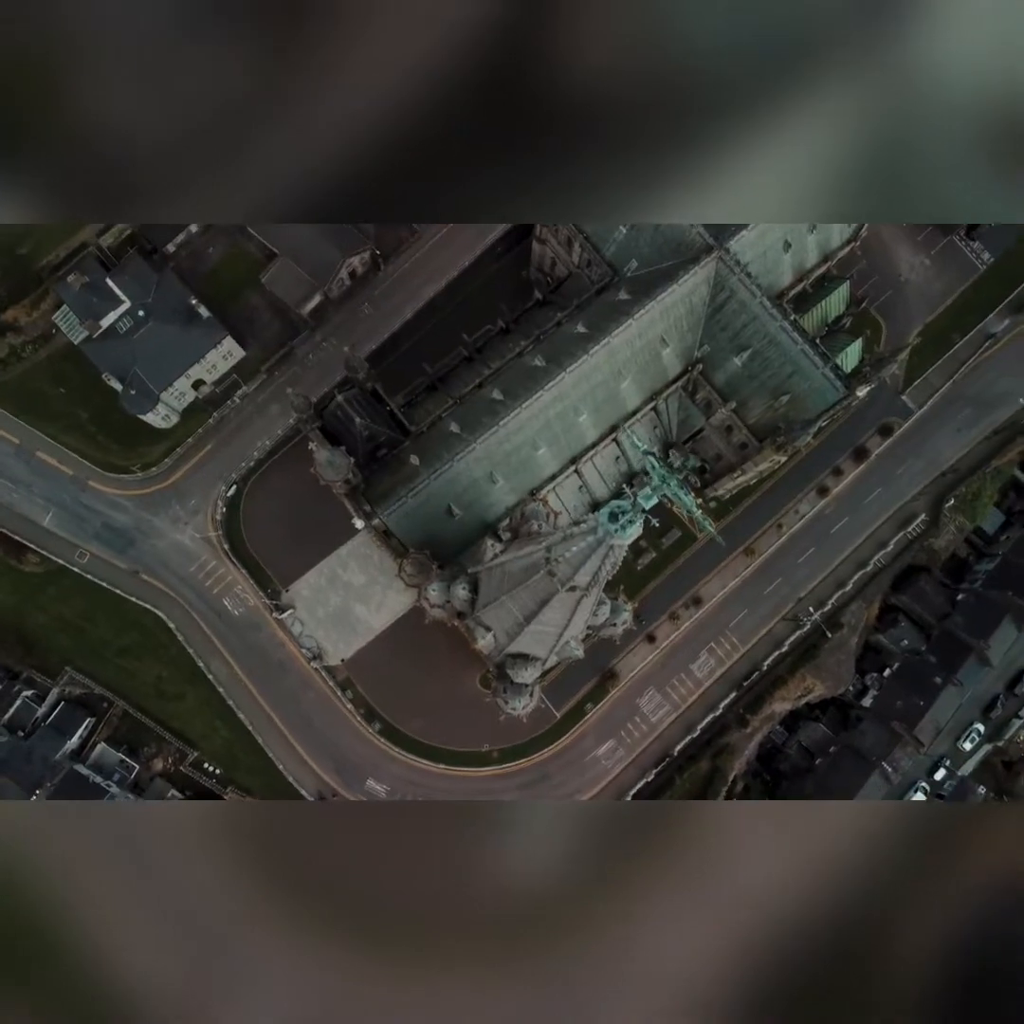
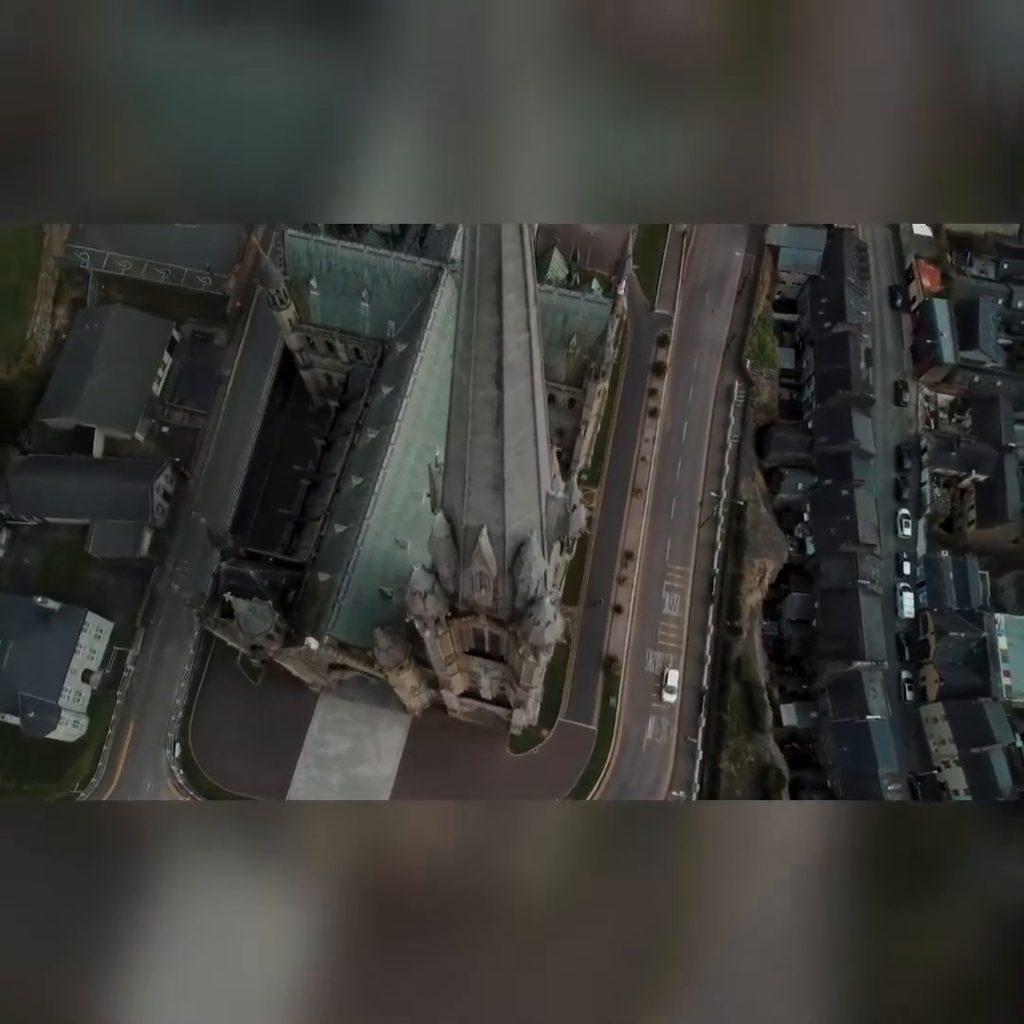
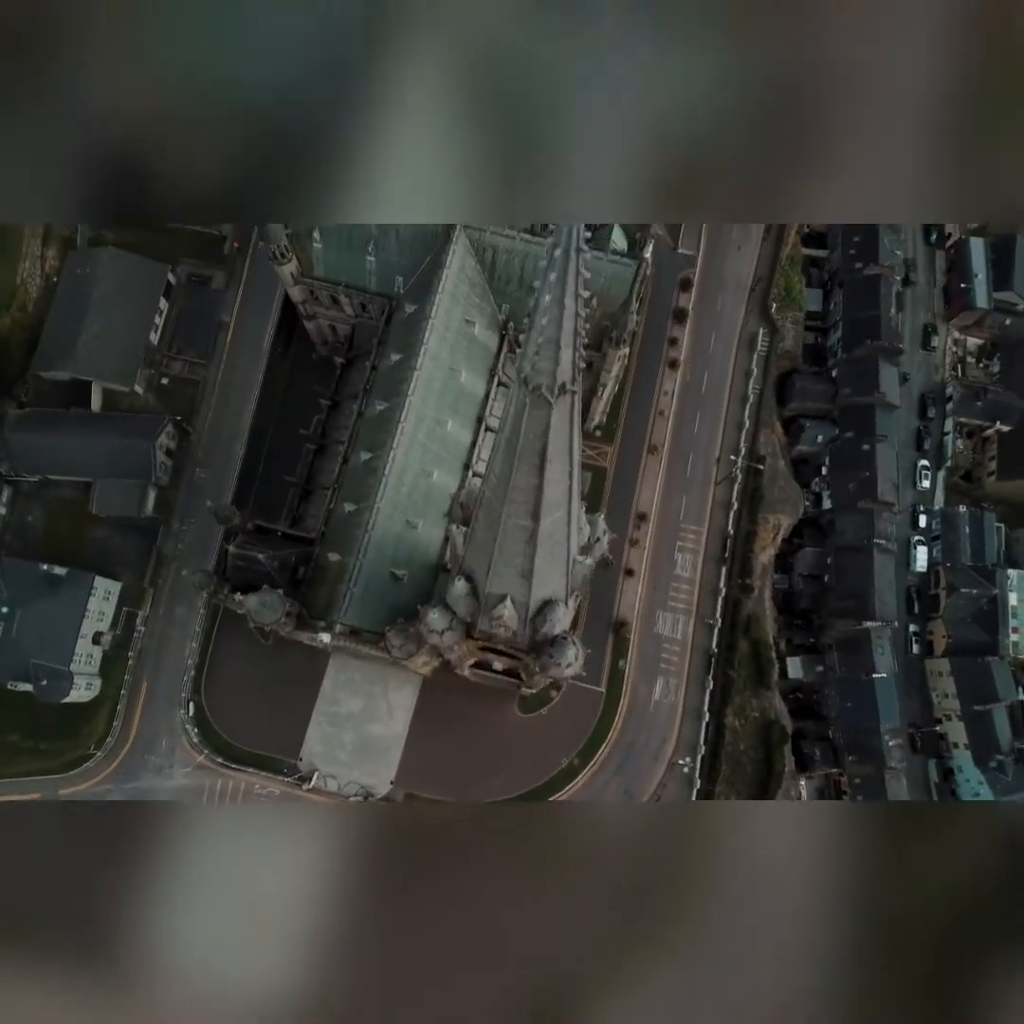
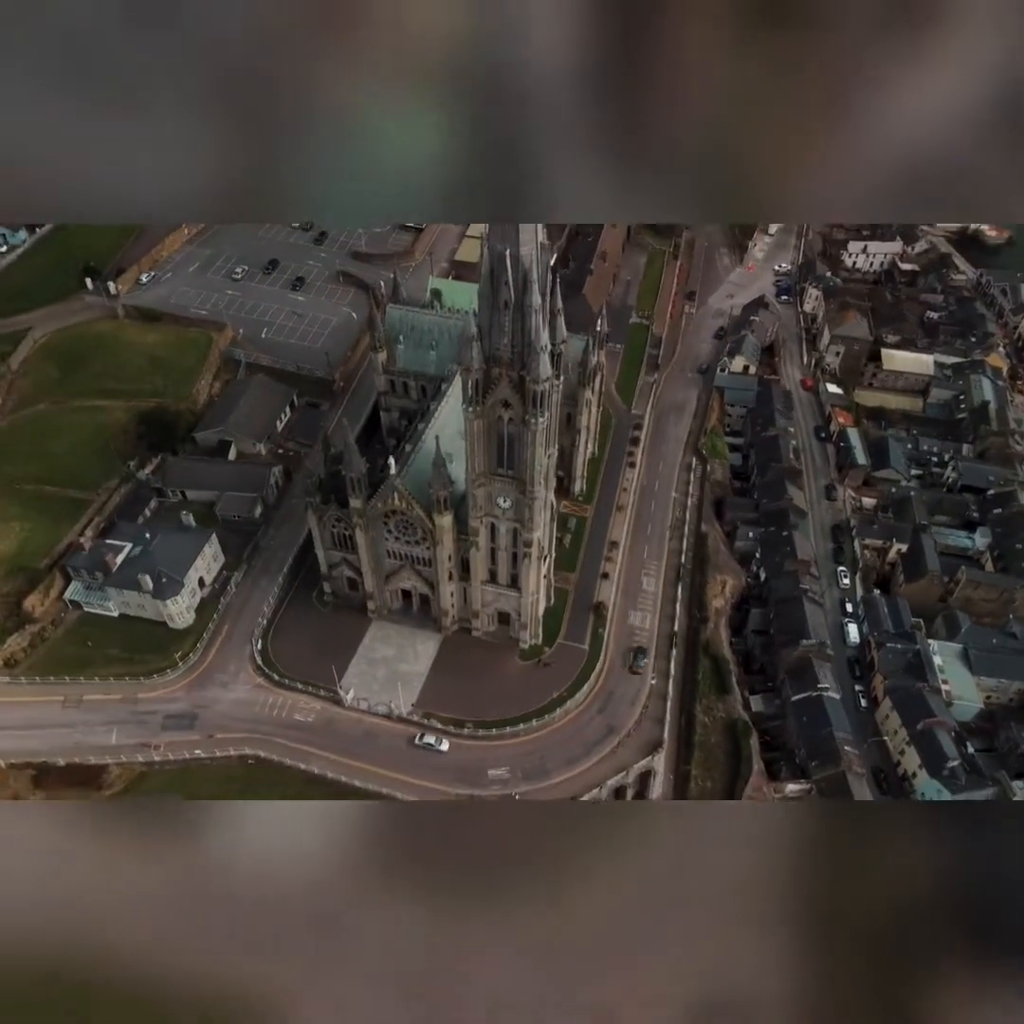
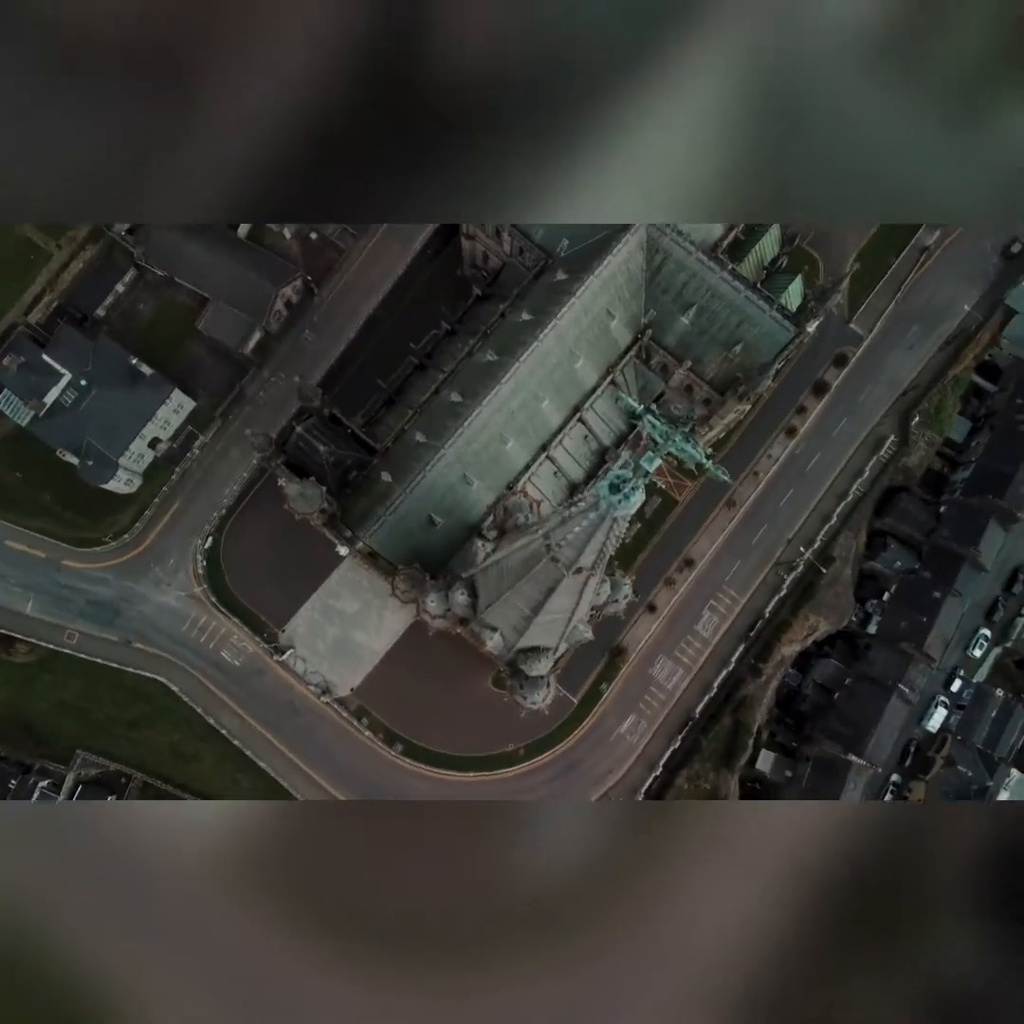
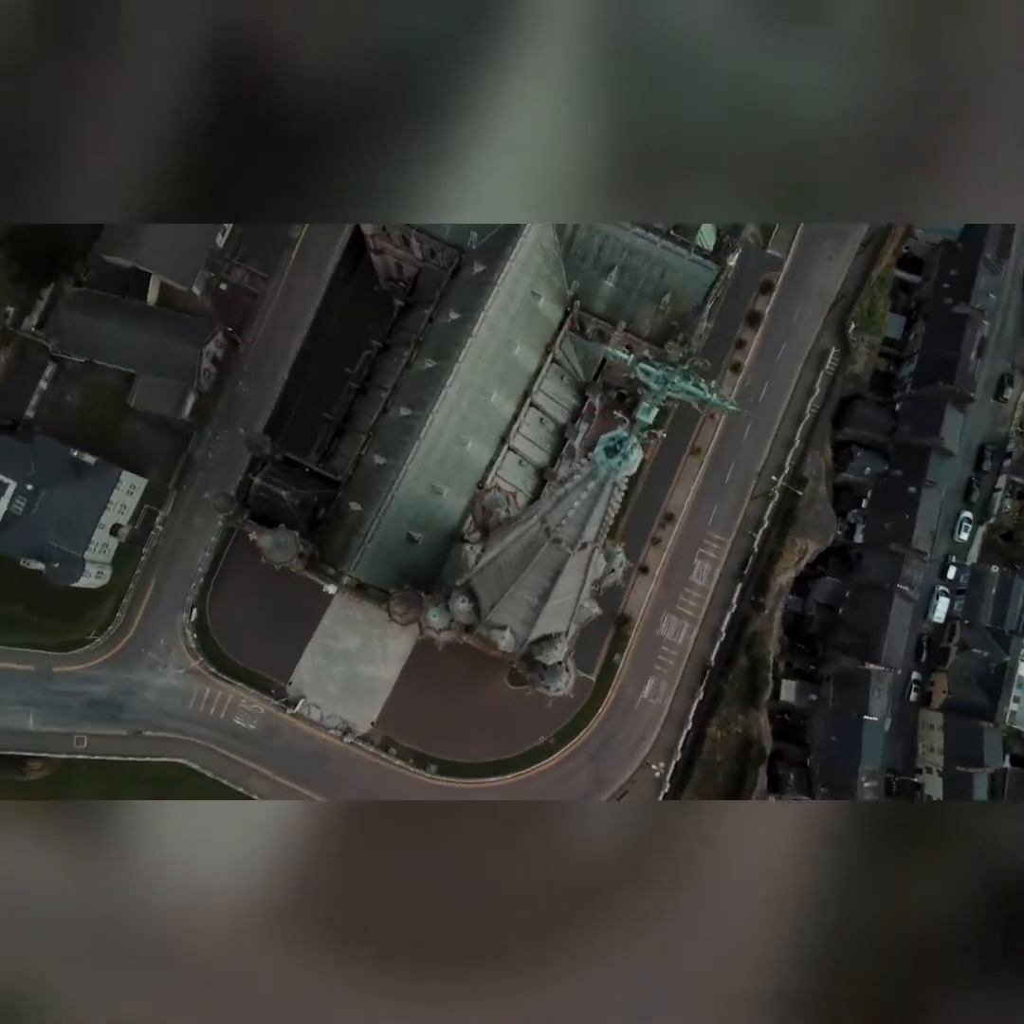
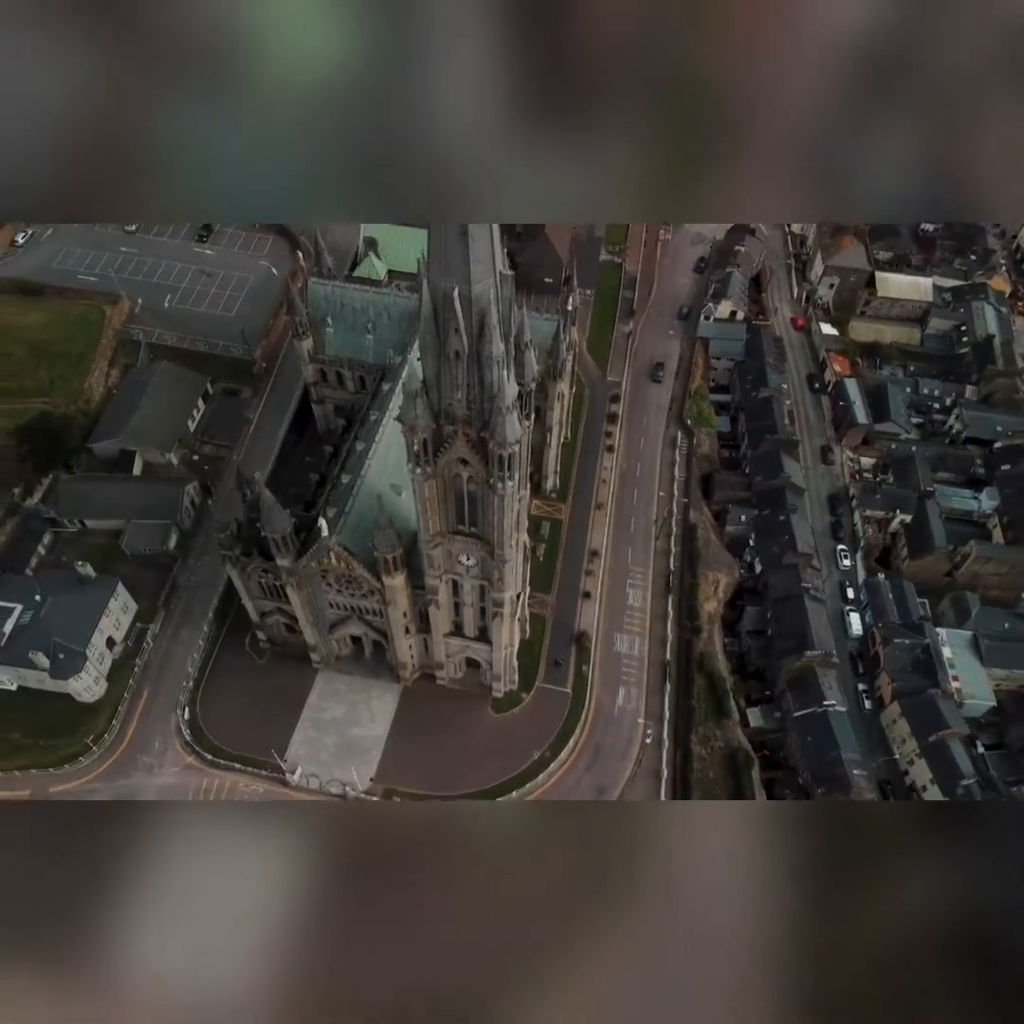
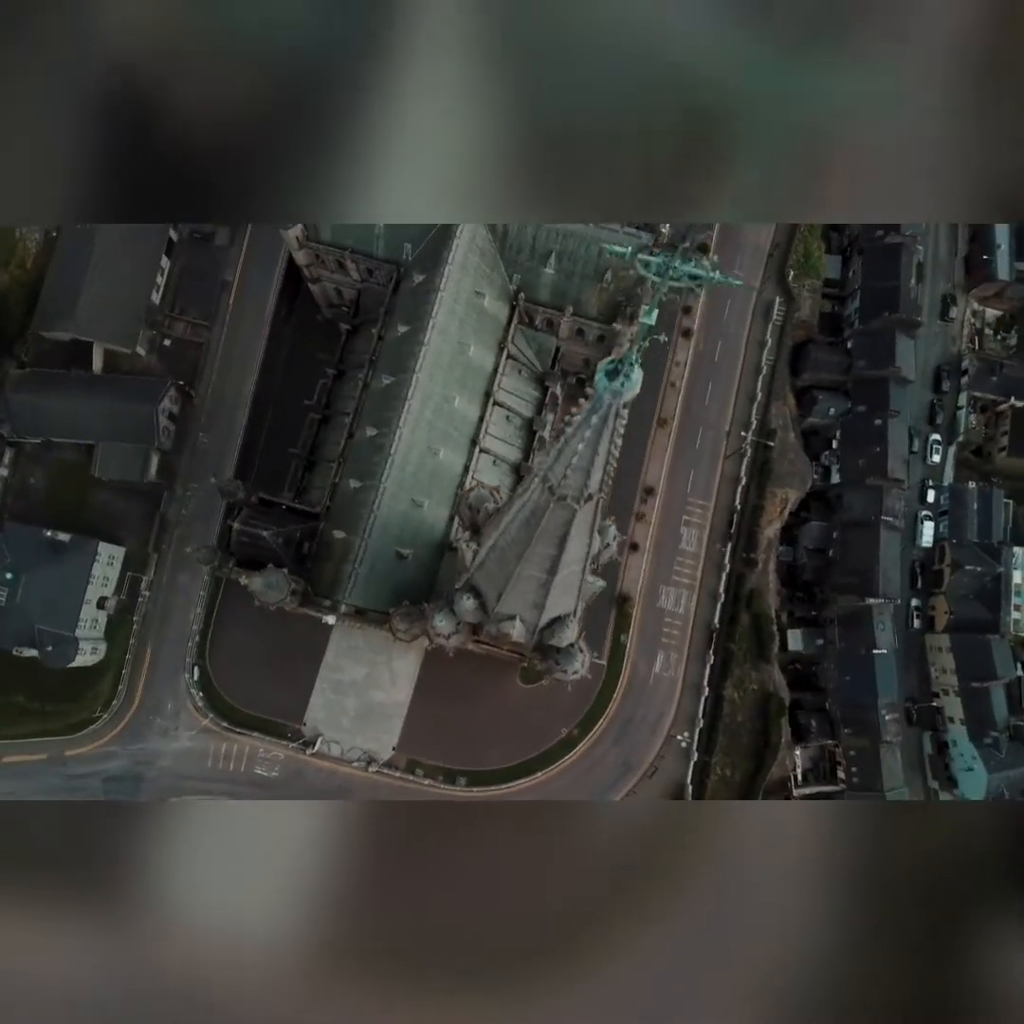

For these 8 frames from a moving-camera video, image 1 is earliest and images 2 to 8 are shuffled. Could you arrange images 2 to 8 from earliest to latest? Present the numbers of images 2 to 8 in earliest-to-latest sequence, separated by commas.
5, 6, 8, 3, 2, 7, 4
